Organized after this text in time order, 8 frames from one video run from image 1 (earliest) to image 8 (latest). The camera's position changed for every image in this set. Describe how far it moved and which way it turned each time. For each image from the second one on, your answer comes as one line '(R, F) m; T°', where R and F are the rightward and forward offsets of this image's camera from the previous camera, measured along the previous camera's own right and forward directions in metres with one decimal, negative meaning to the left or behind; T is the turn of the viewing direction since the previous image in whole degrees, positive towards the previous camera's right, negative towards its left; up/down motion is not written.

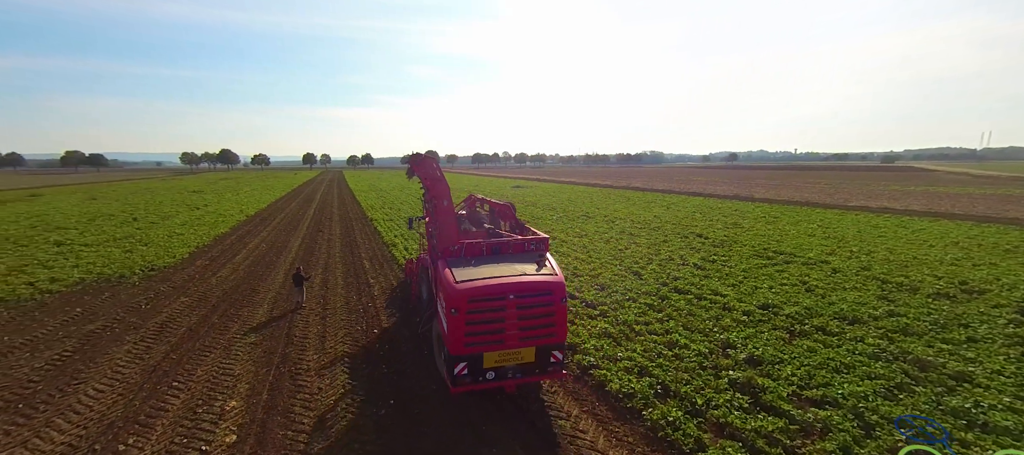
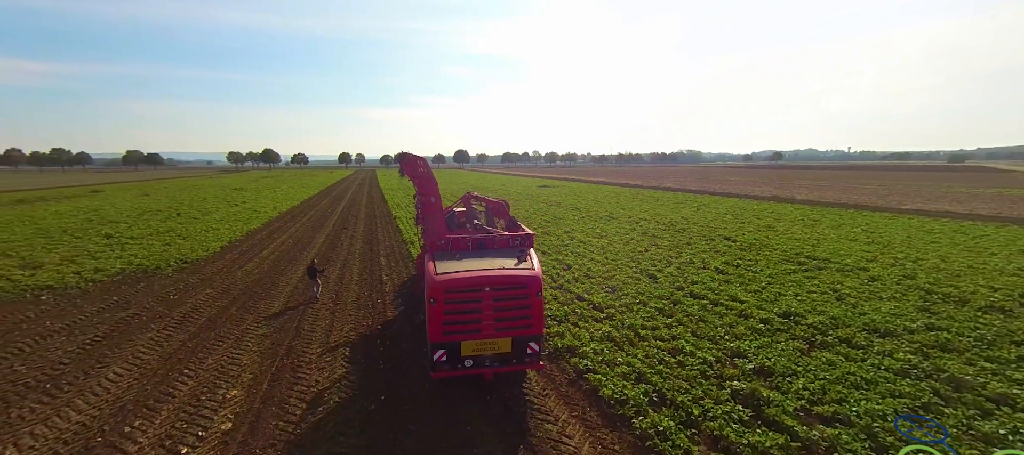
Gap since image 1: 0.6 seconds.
(+0.4, 0.0) m; -4°
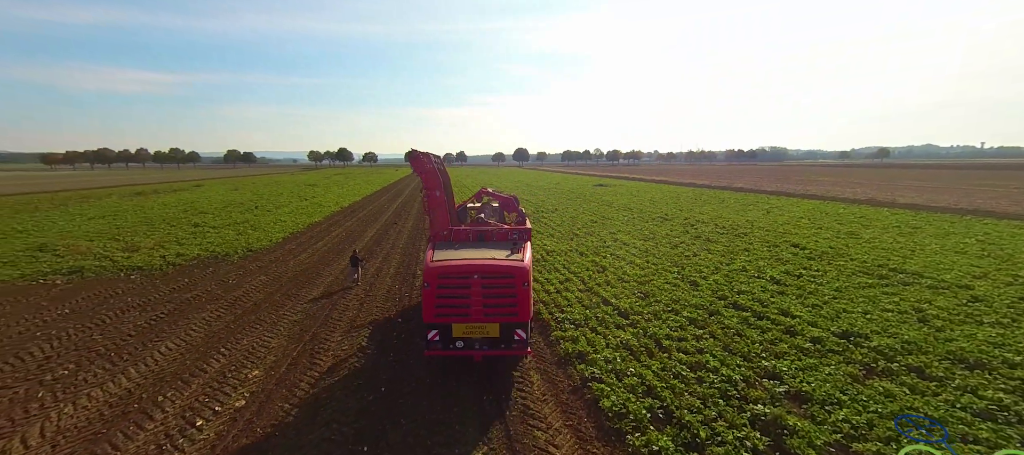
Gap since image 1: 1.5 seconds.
(+0.6, +0.1) m; -8°
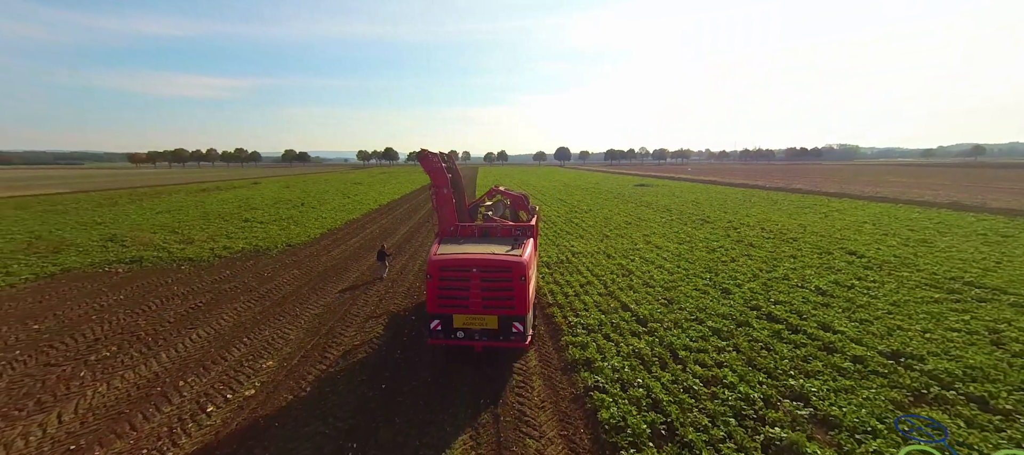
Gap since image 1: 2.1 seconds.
(+0.4, +0.1) m; -5°
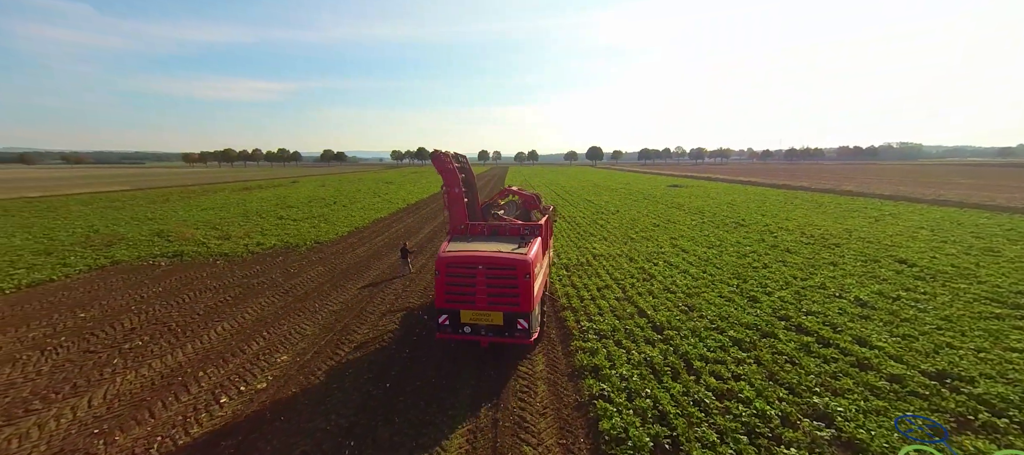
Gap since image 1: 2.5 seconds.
(+0.3, 0.0) m; -4°
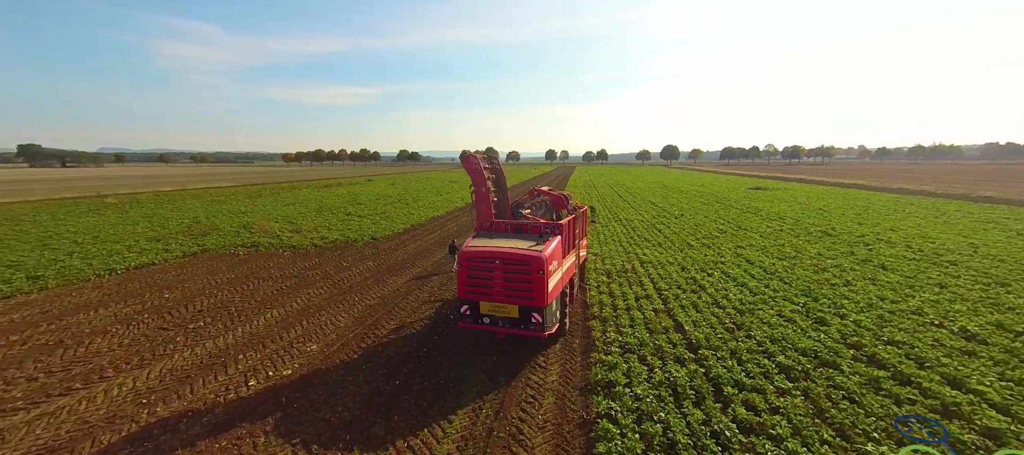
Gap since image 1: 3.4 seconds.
(+0.6, +0.1) m; -9°
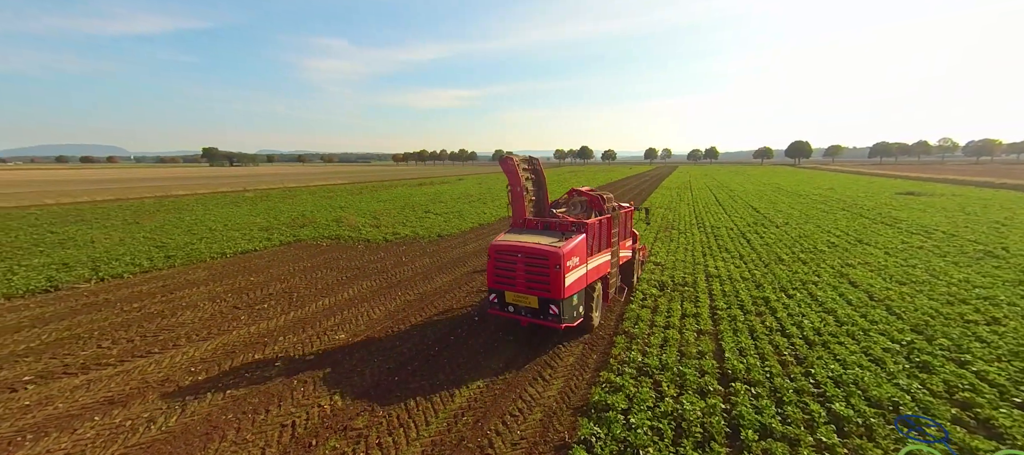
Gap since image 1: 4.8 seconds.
(+1.2, +0.1) m; -12°
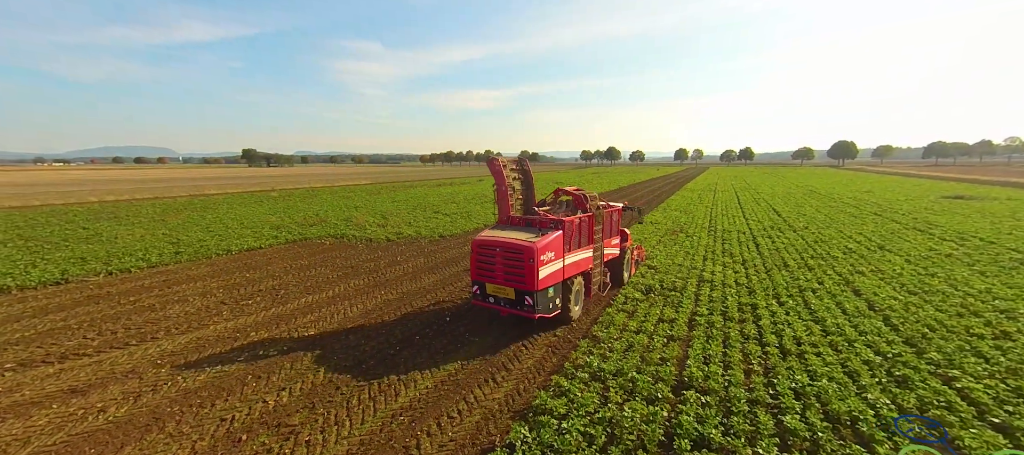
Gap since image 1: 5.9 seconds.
(+1.2, -0.2) m; -3°
